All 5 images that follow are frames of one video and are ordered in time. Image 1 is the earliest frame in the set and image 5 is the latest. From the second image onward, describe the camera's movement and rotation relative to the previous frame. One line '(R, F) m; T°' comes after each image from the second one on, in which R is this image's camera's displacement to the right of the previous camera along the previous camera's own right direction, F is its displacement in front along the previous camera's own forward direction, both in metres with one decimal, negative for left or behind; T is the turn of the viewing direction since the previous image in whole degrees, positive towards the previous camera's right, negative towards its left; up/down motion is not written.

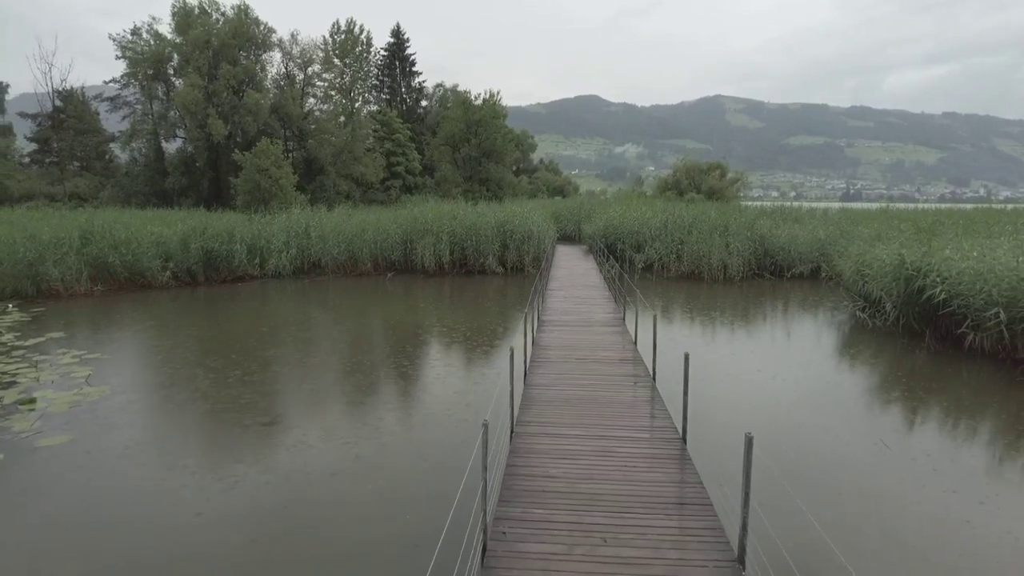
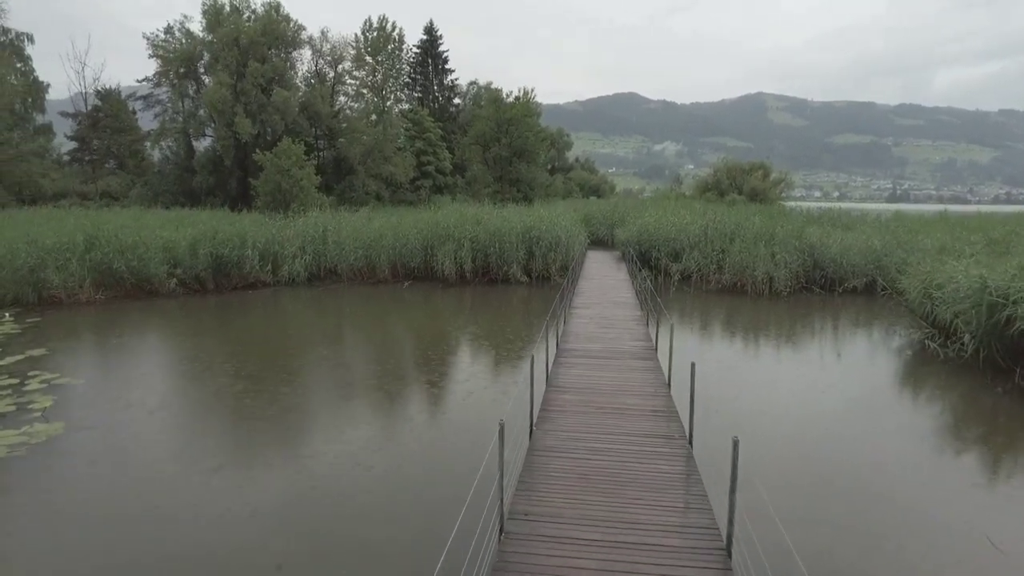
(+0.2, +0.8) m; -3°
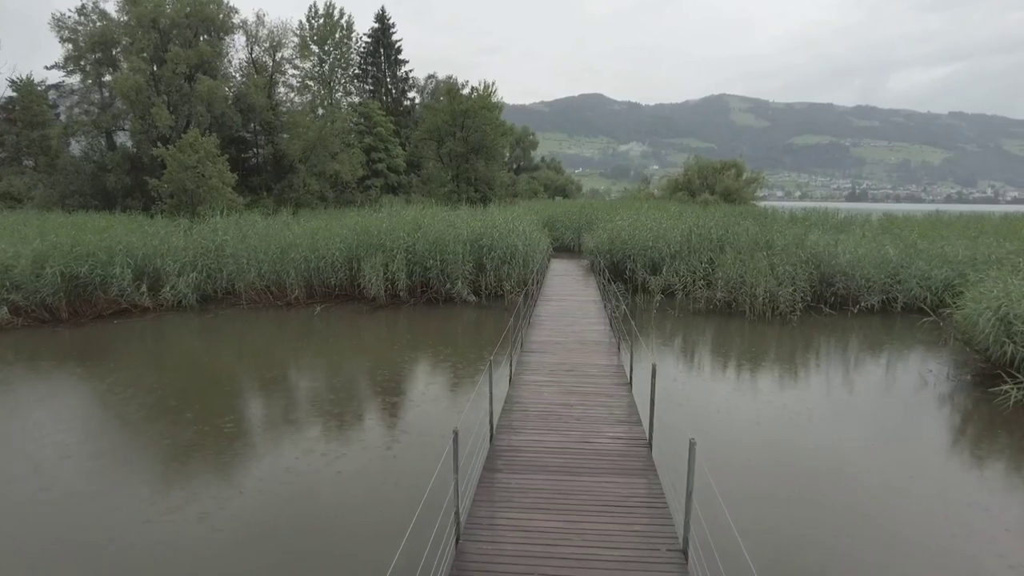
(+0.4, +2.3) m; +3°
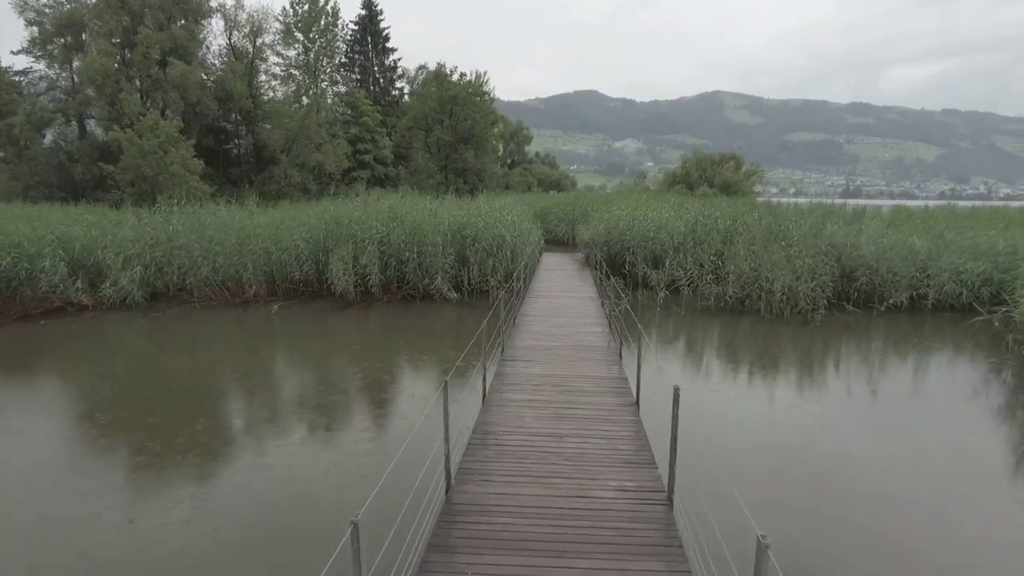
(+0.1, +1.1) m; 0°
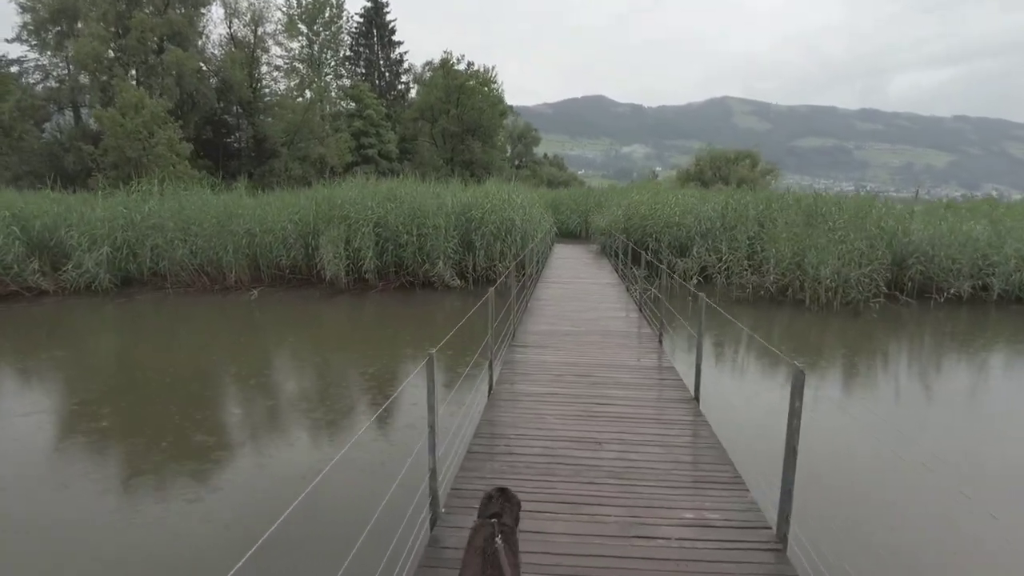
(0.0, +1.0) m; -1°
